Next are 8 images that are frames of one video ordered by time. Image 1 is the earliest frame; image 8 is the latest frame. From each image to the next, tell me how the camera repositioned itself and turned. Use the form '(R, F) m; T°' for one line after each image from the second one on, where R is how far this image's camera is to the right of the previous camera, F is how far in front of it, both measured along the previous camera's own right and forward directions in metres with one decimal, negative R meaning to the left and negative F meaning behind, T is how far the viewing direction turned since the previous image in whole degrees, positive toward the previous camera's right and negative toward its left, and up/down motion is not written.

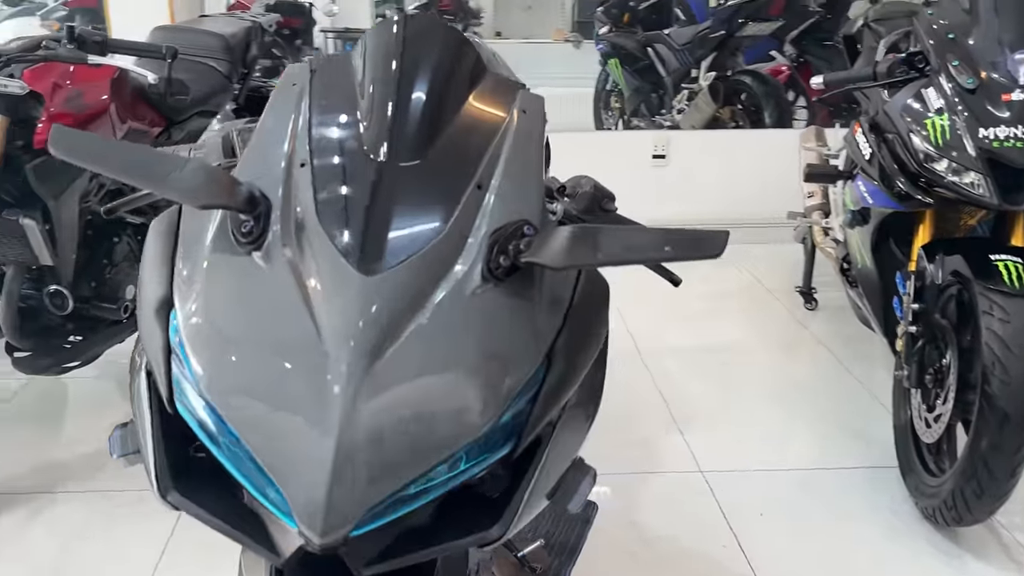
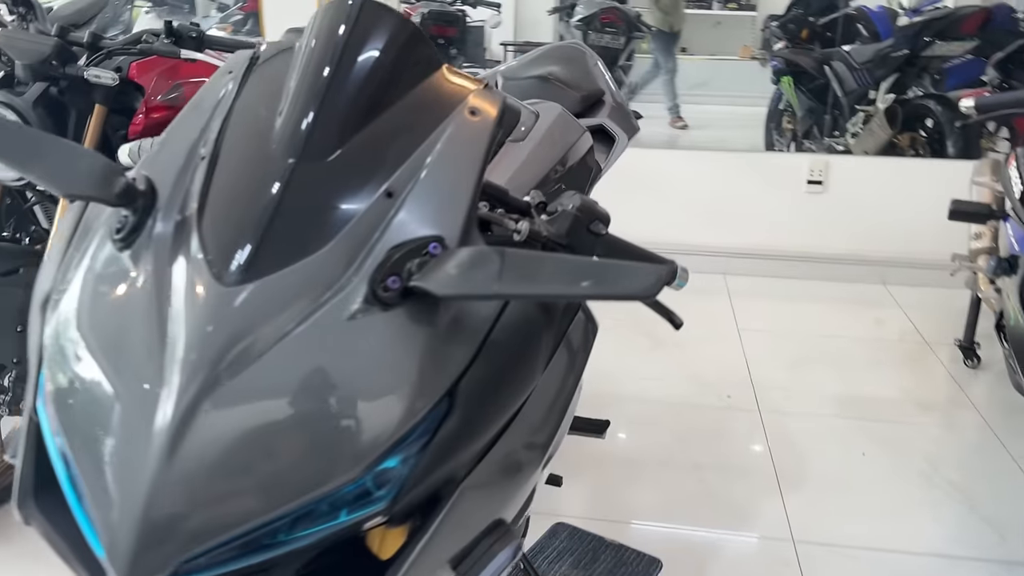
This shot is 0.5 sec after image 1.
(+0.2, +0.1) m; -12°
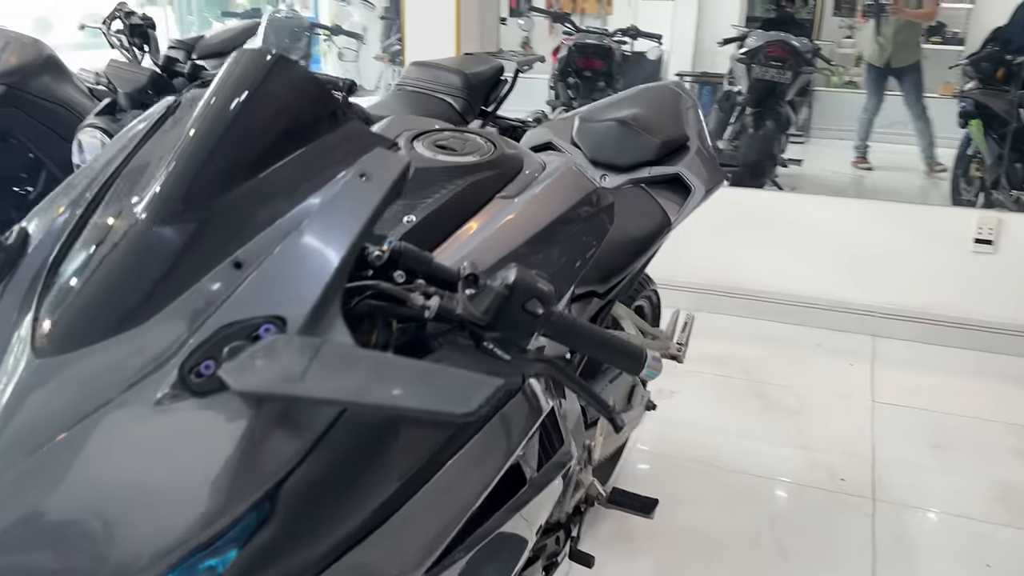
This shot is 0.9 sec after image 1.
(+0.2, +0.1) m; -12°
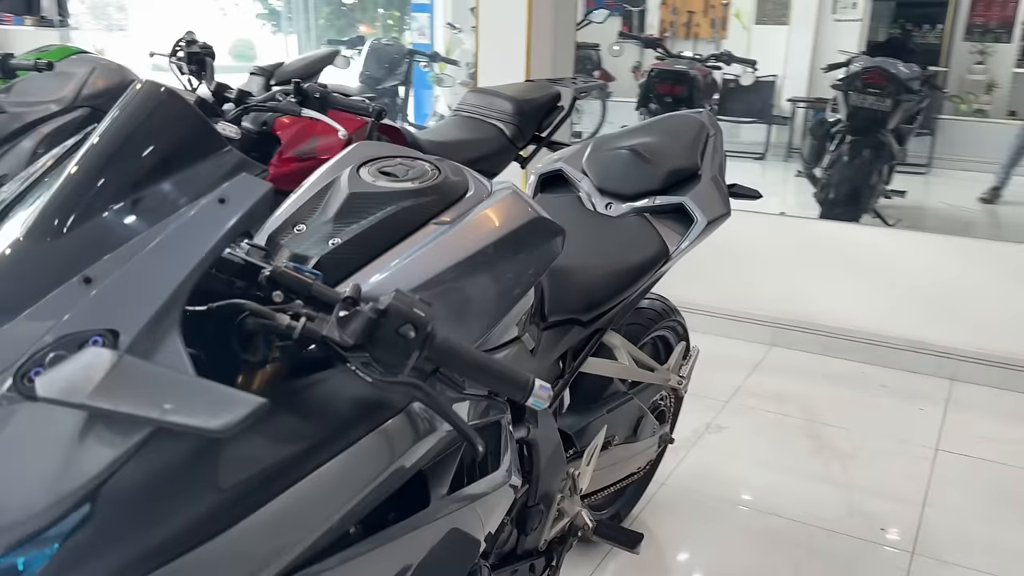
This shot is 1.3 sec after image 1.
(+0.2, 0.0) m; -8°
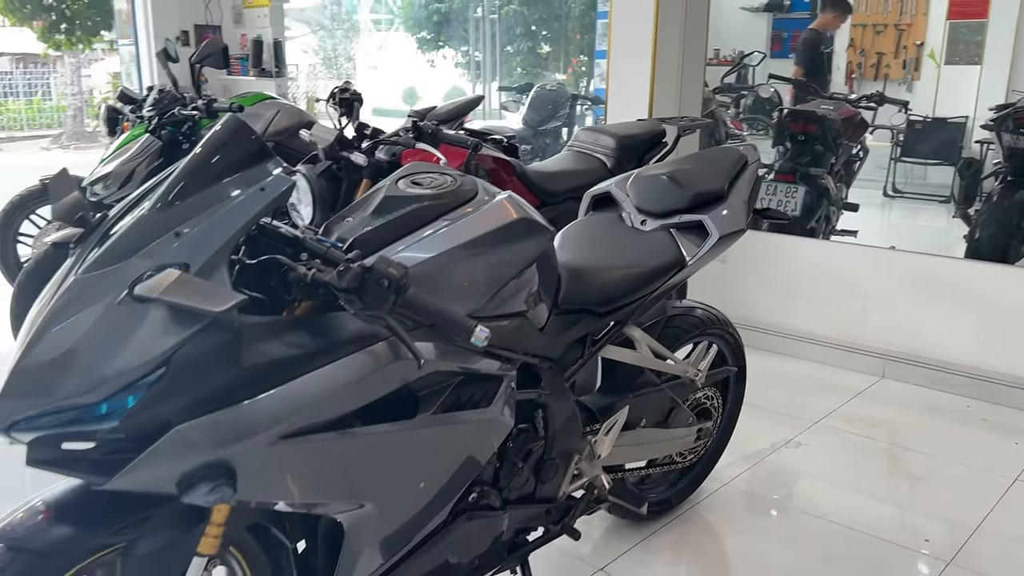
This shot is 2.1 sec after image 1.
(+0.3, -0.3) m; -13°
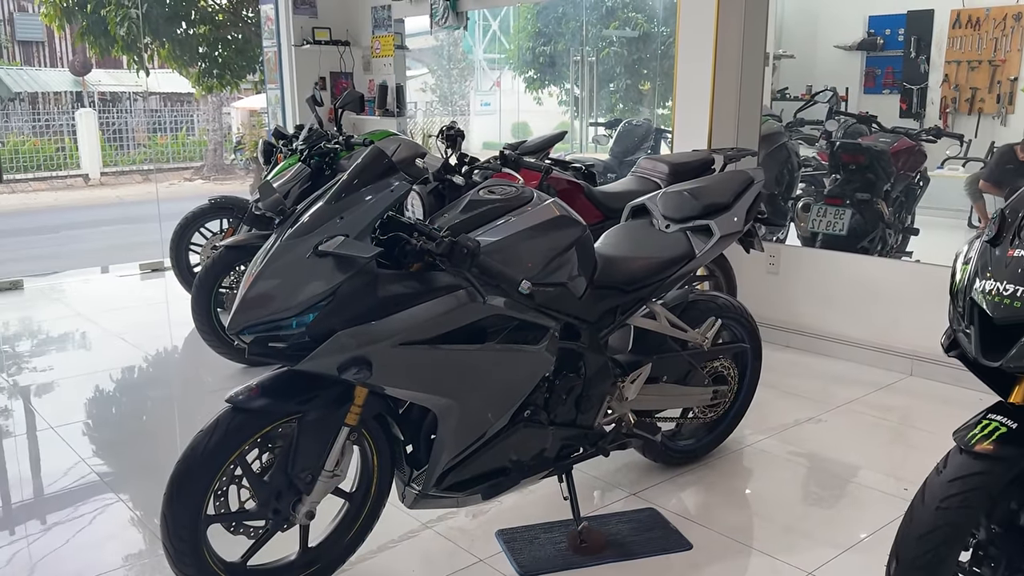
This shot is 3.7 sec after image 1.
(+0.2, -0.6) m; -7°
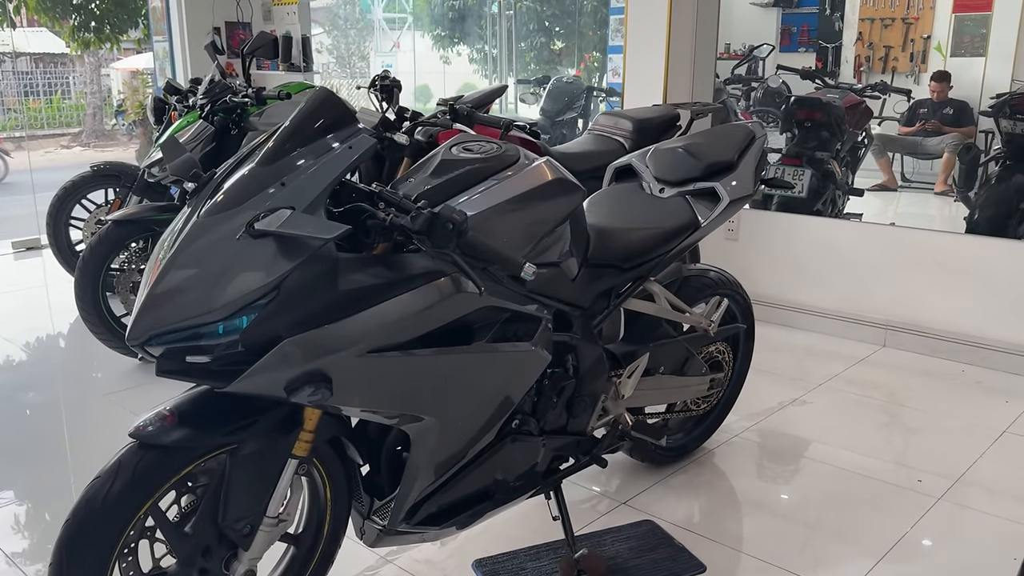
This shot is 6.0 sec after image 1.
(-0.2, +0.4) m; +6°
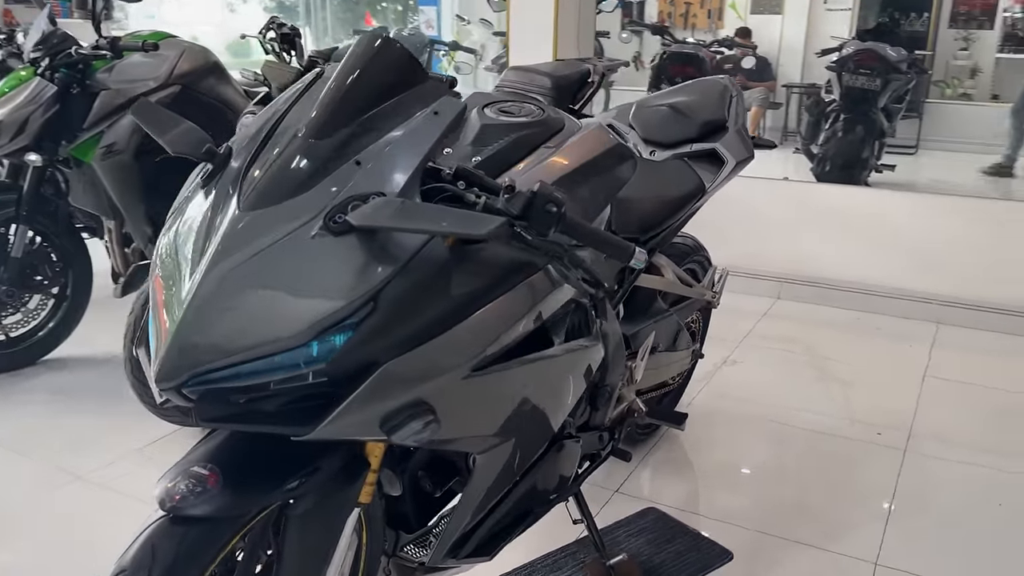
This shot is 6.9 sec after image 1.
(-0.4, +0.3) m; +14°
